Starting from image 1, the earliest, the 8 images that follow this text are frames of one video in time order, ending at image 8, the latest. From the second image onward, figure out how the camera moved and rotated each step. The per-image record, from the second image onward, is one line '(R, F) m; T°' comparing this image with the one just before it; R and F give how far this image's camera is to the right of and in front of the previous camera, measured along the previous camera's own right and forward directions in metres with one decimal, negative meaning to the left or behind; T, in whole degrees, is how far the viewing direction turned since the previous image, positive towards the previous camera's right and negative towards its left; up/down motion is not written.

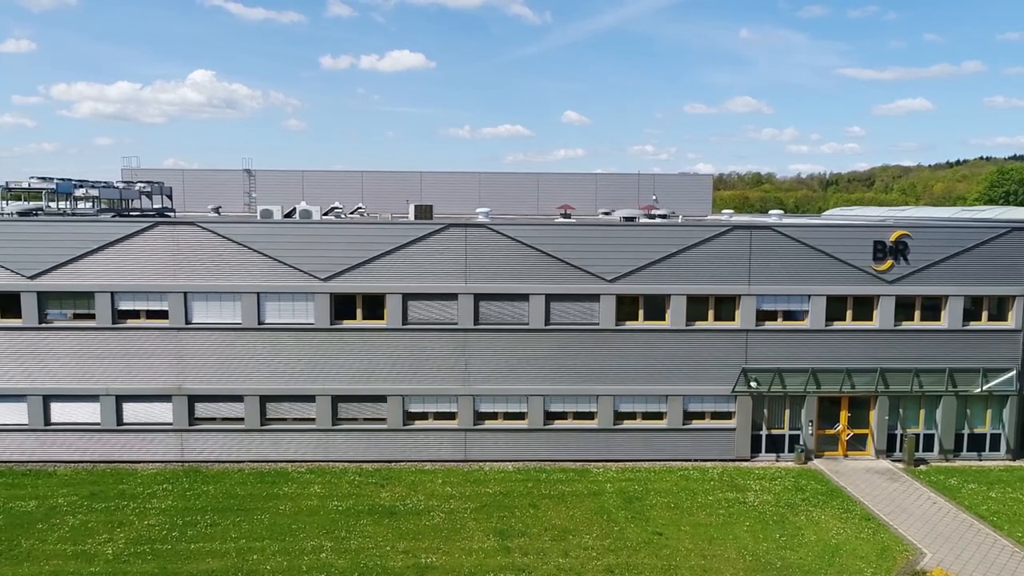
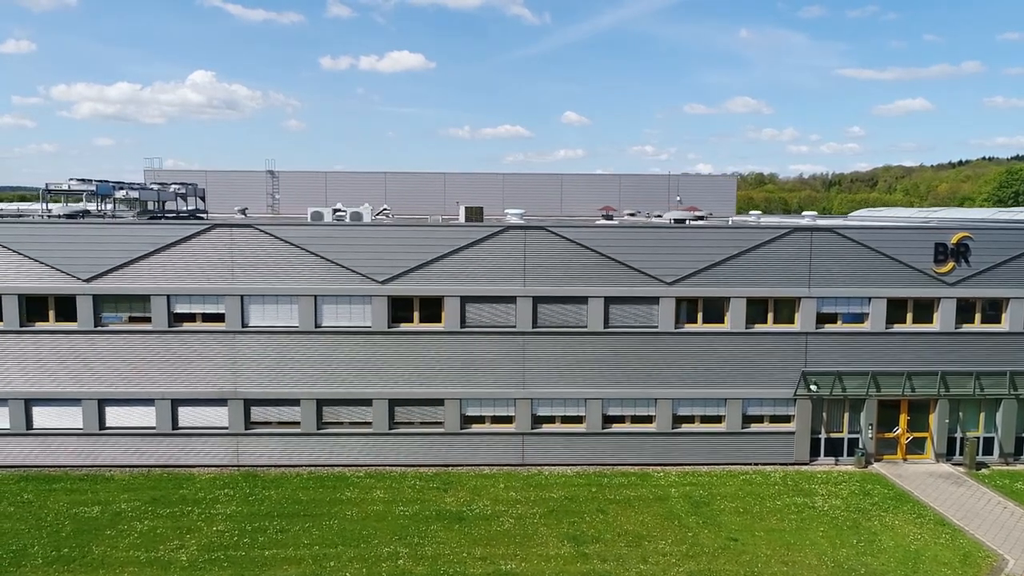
(-1.6, +0.2) m; 0°
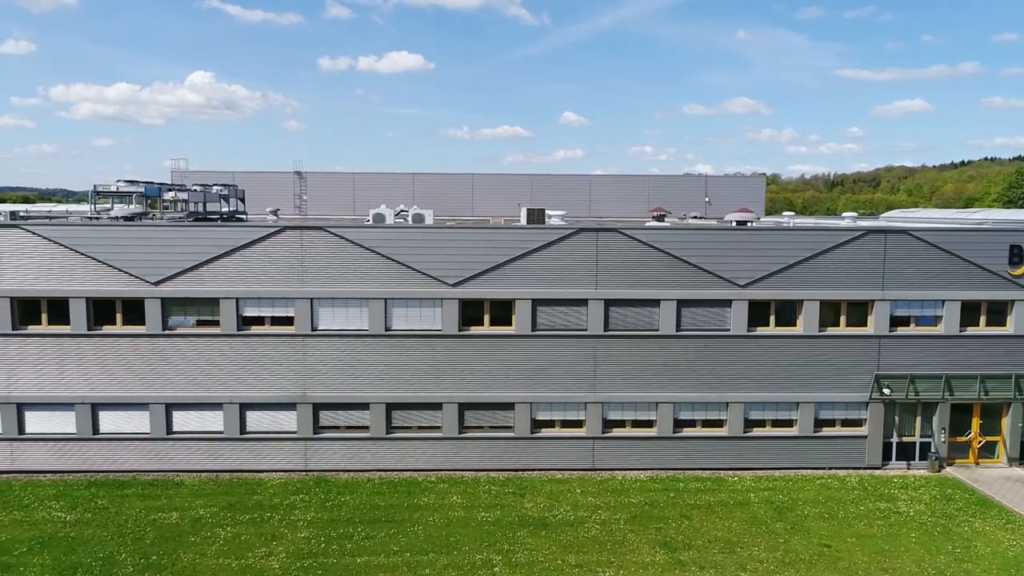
(-1.9, +0.2) m; 0°
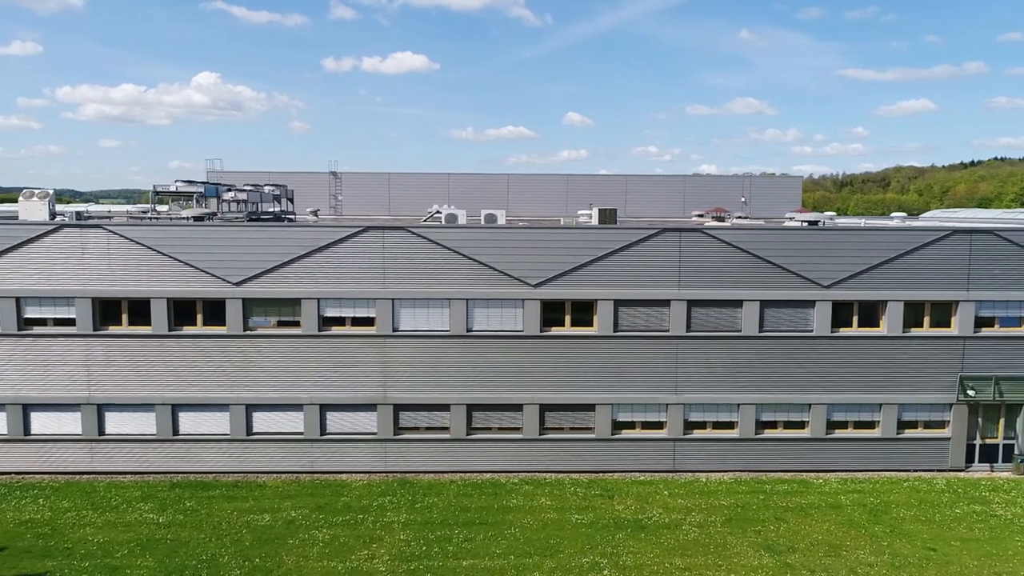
(-2.0, +0.1) m; 0°
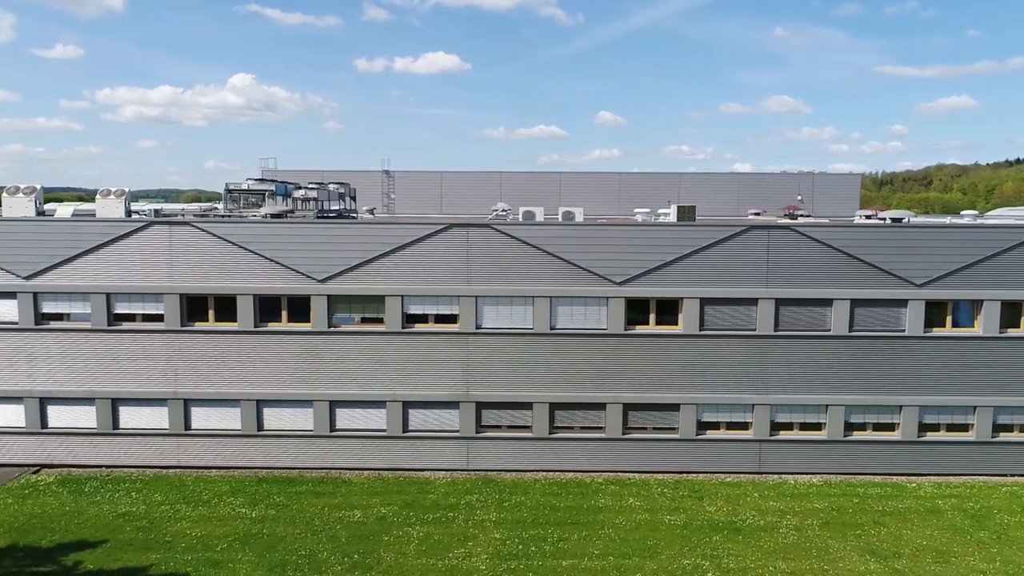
(-1.4, +0.1) m; -2°
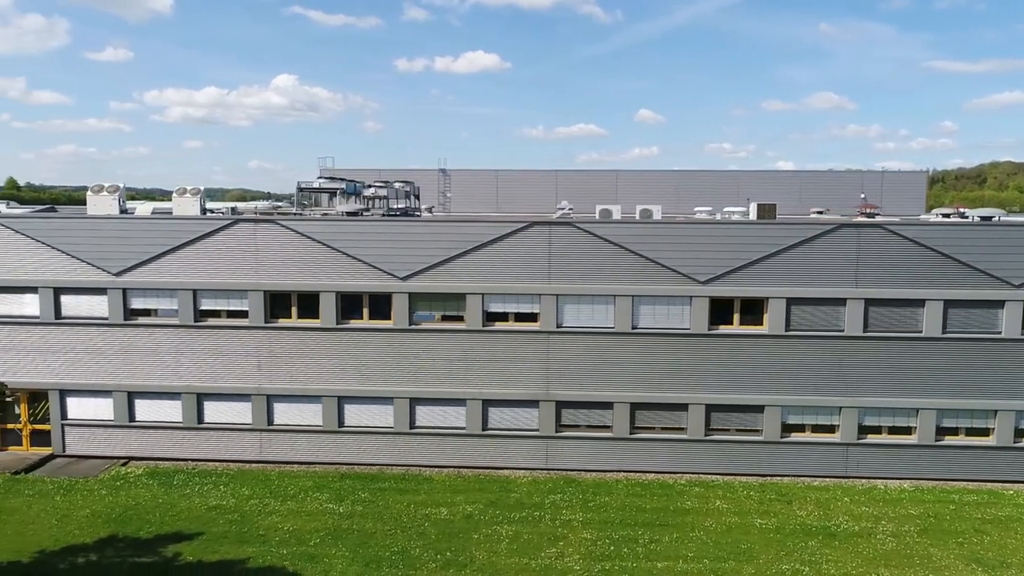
(-1.1, +0.1) m; -3°
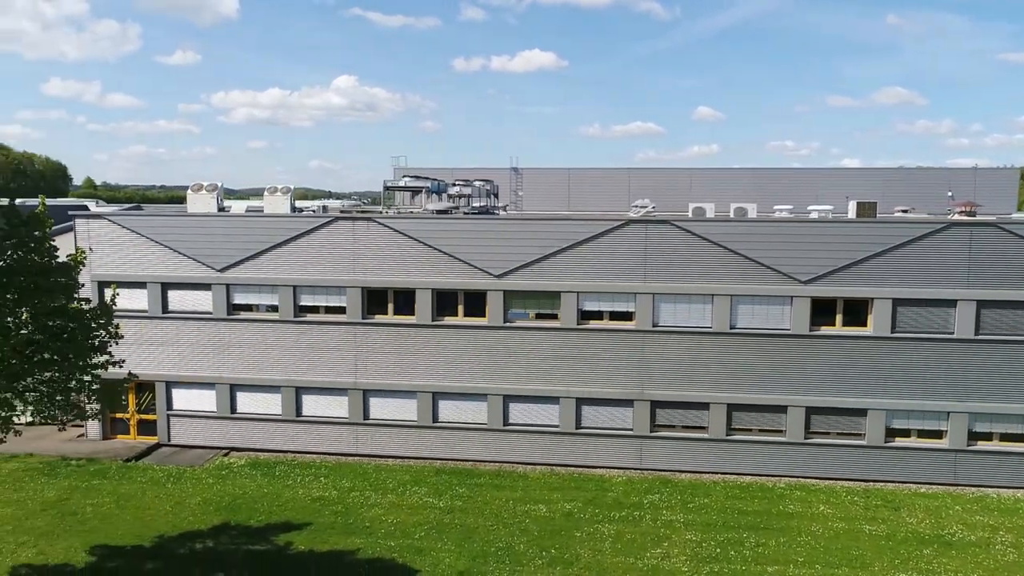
(-1.0, 0.0) m; -4°
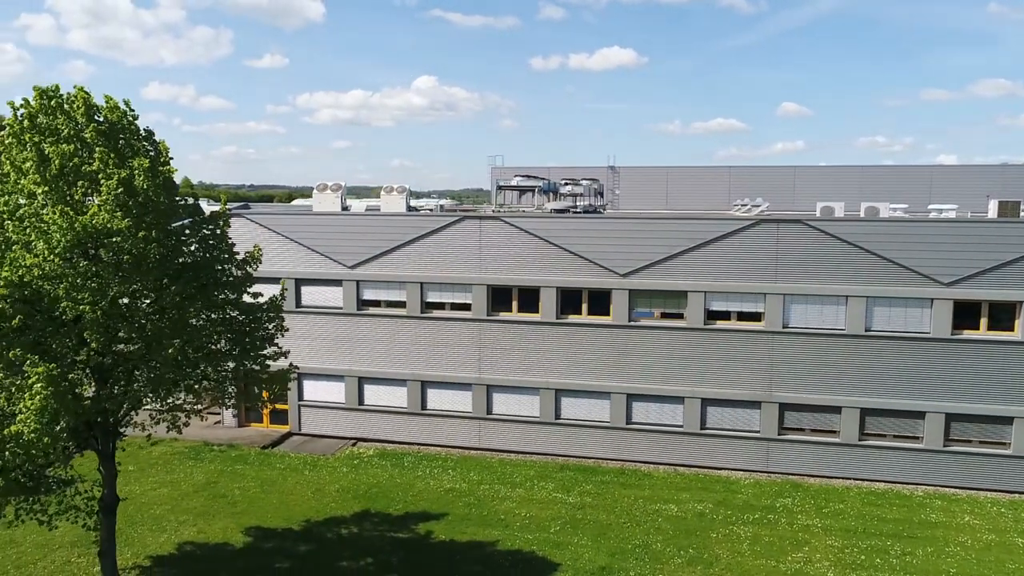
(-1.3, -0.3) m; -6°
